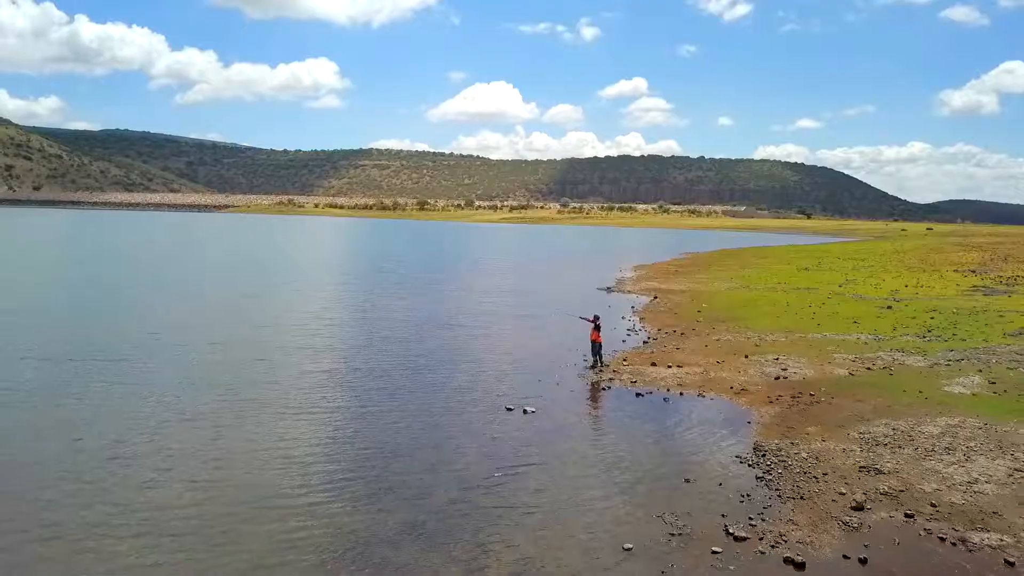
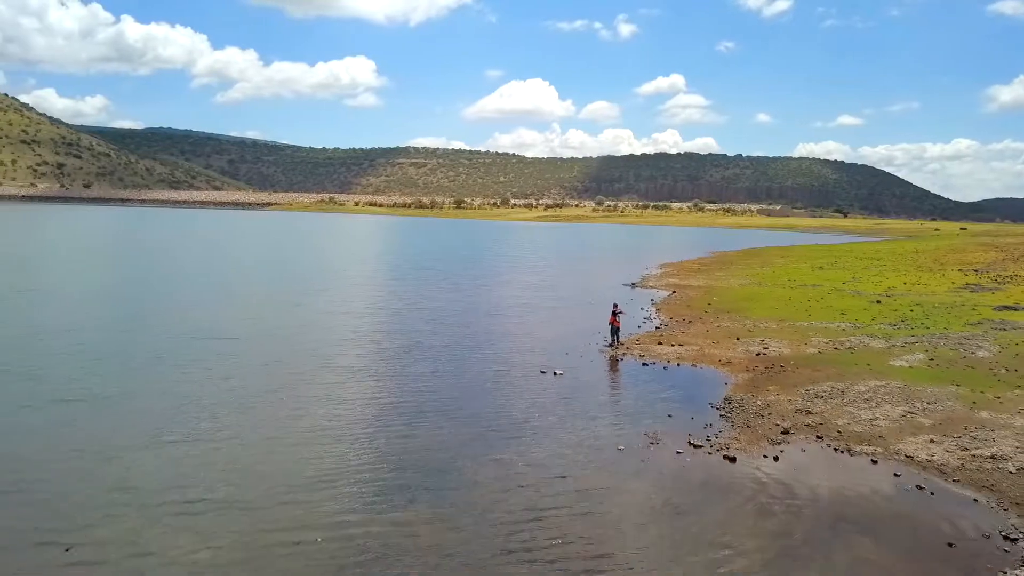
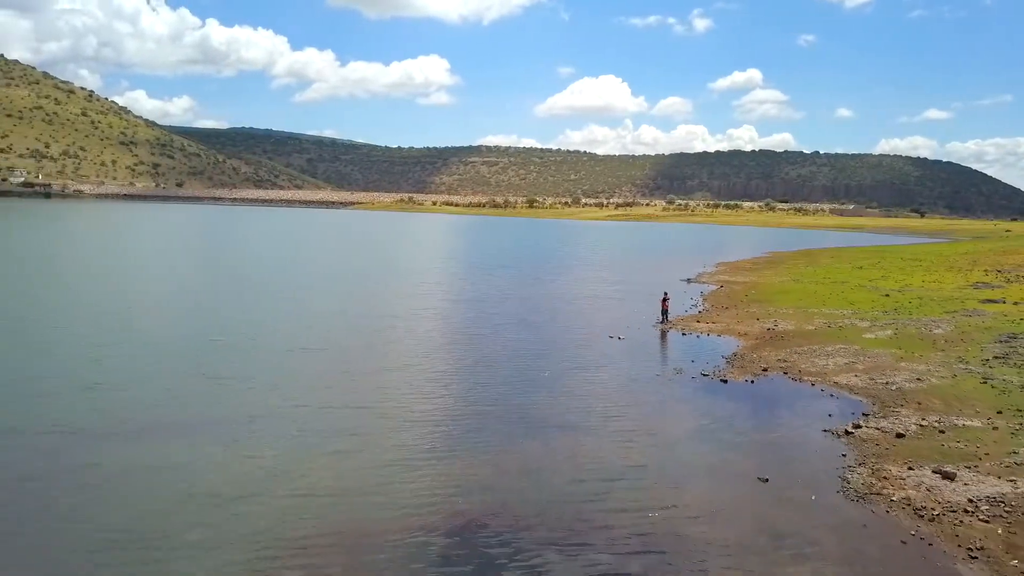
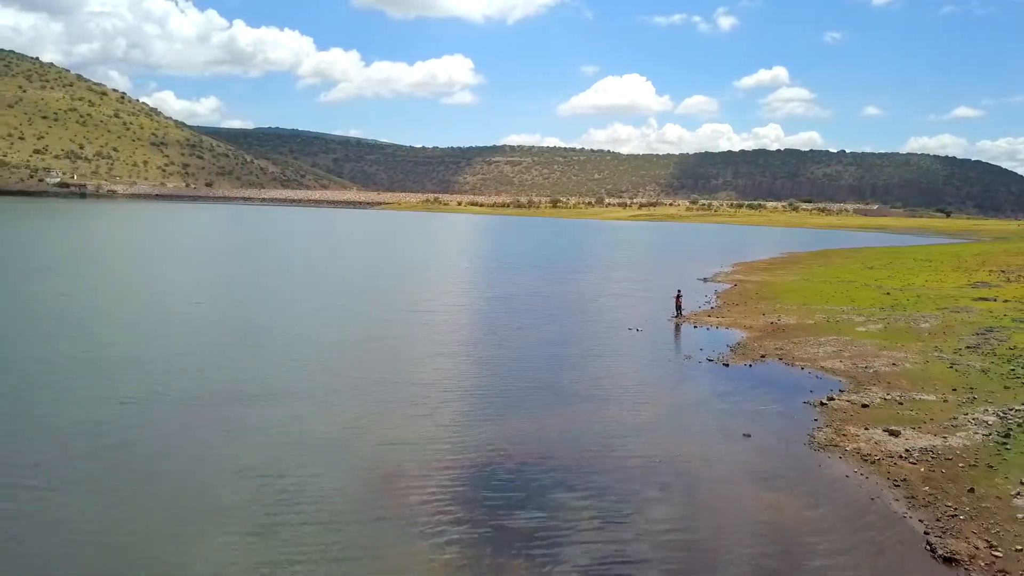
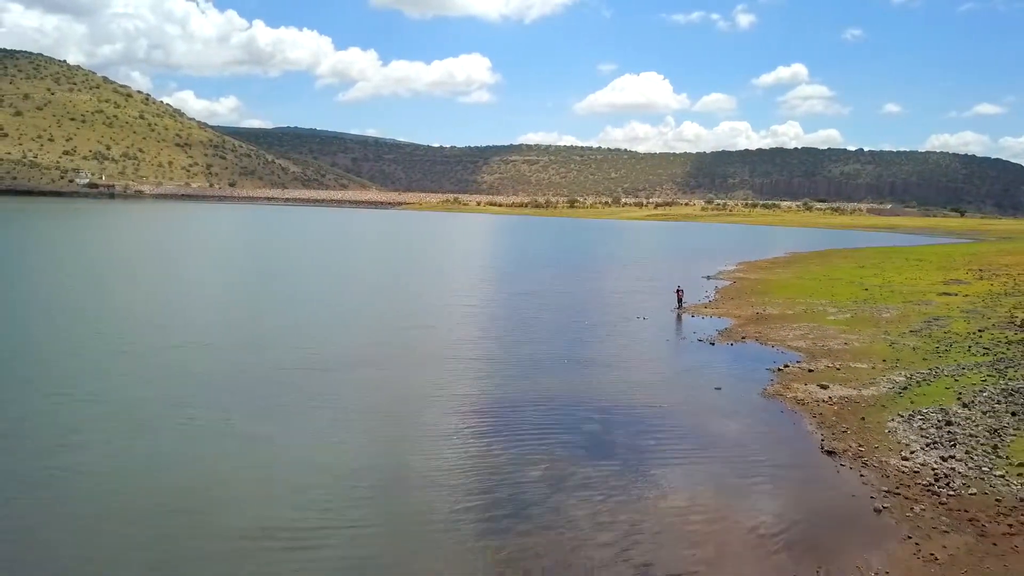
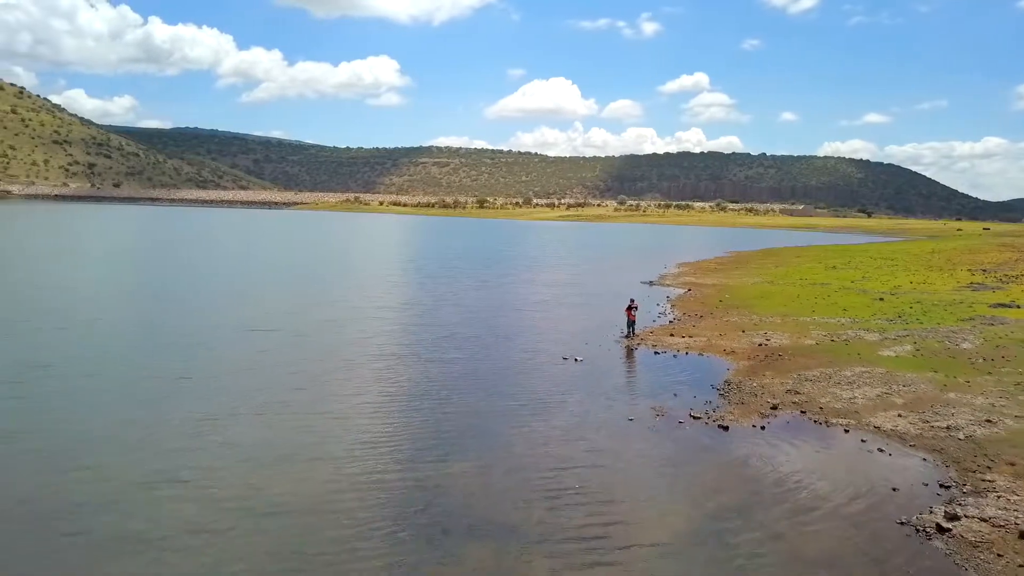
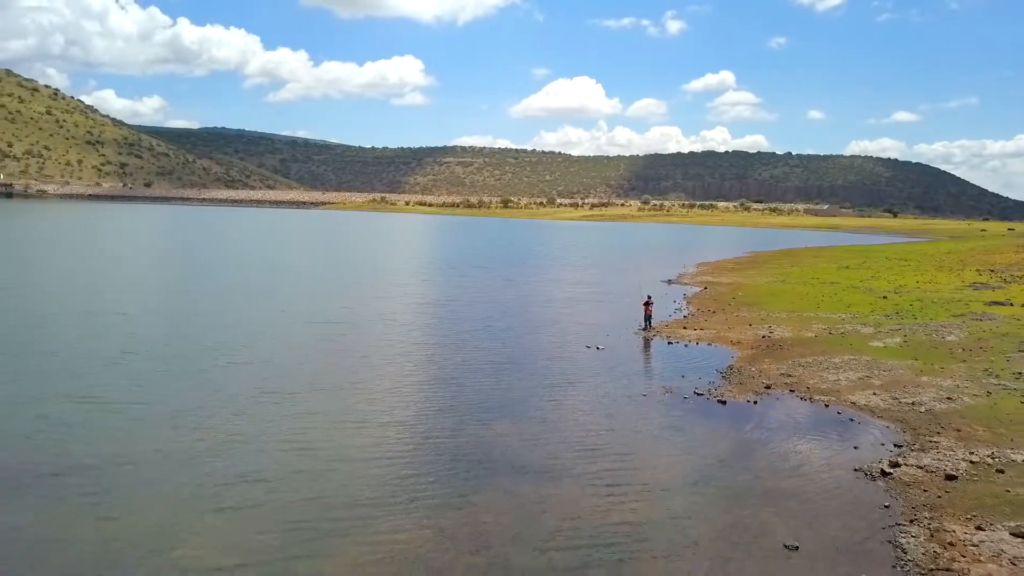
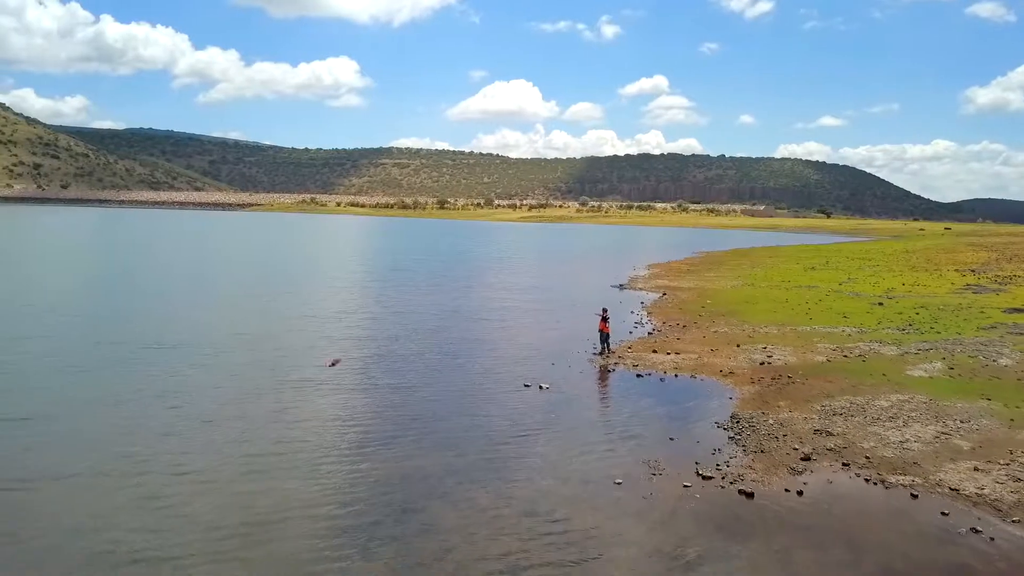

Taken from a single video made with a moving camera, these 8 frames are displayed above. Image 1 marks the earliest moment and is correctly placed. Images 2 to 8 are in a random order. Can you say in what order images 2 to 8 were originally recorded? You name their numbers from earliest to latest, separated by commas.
8, 2, 6, 7, 3, 4, 5
